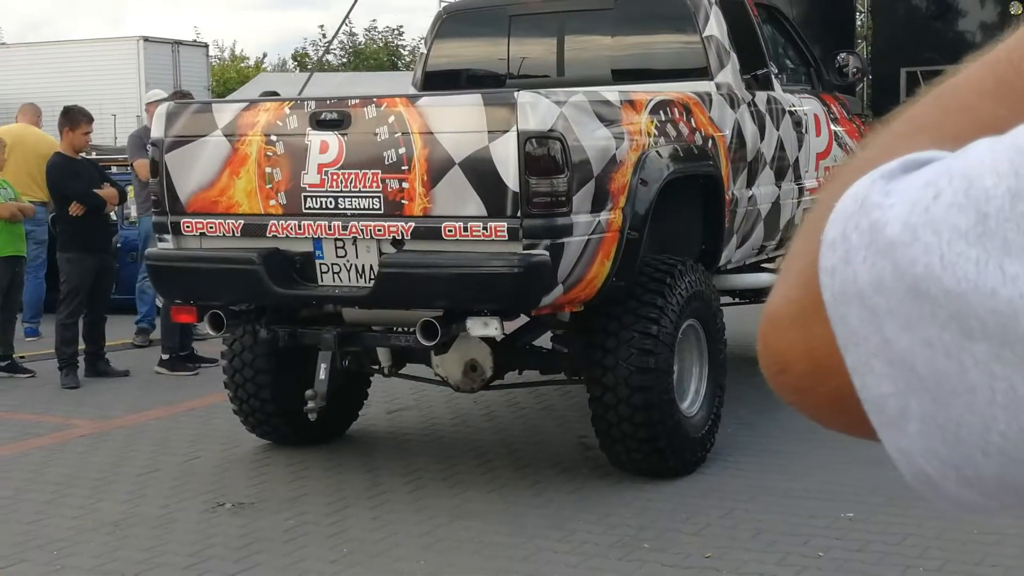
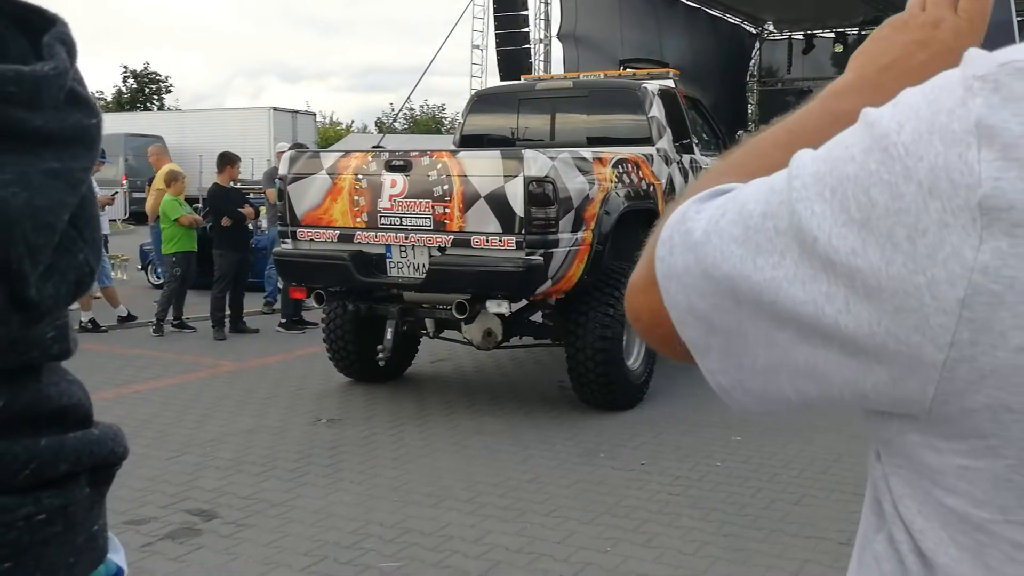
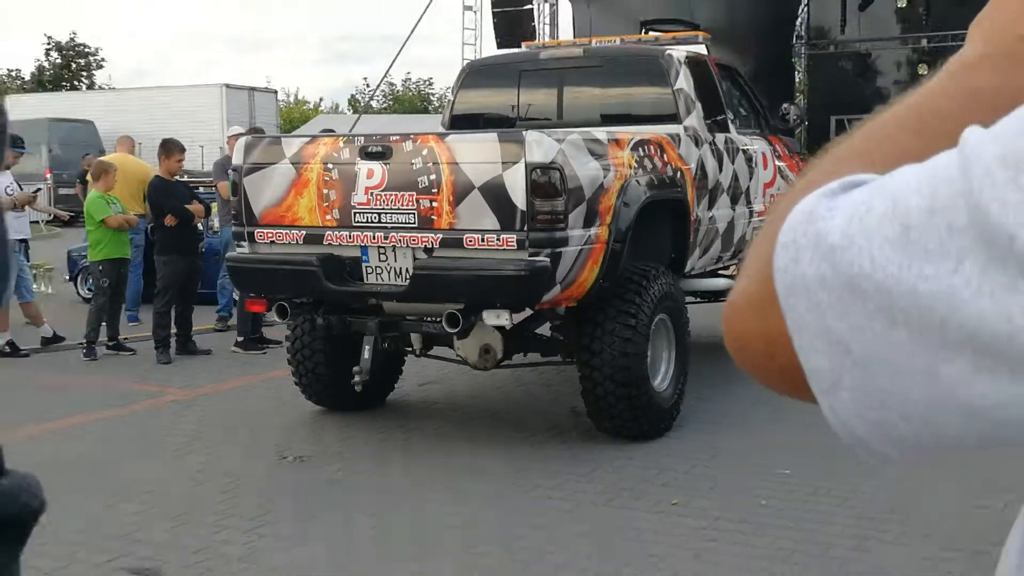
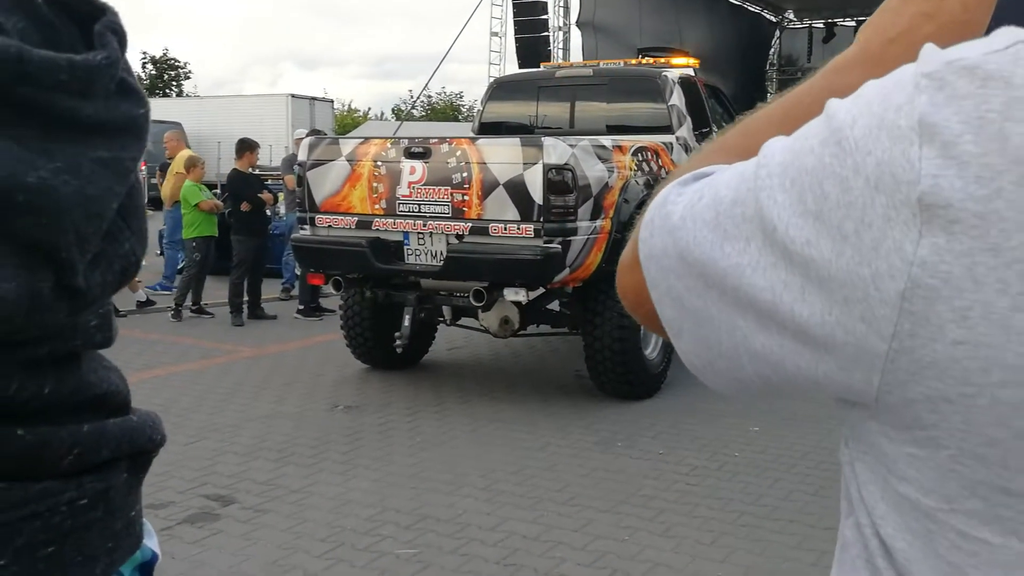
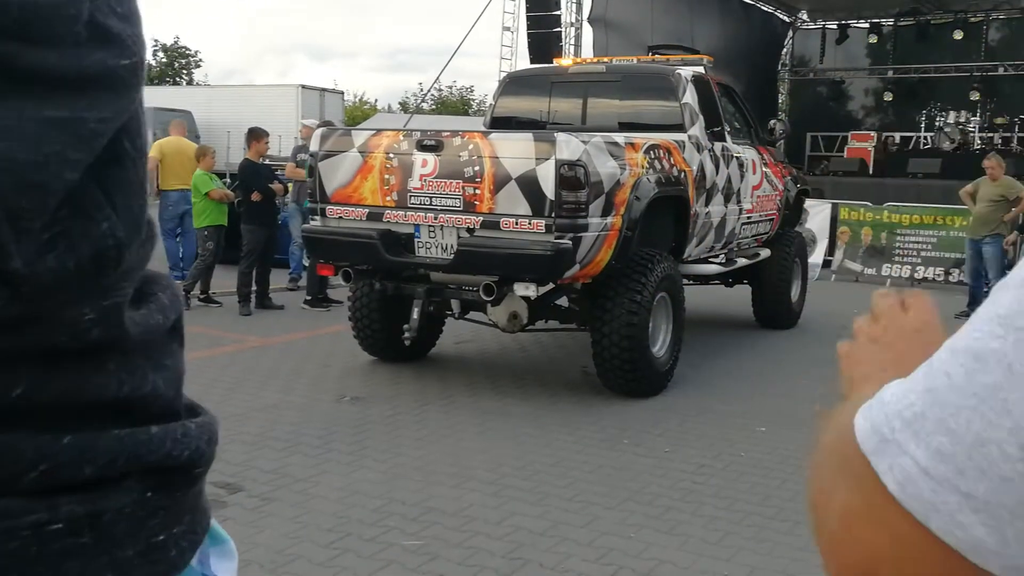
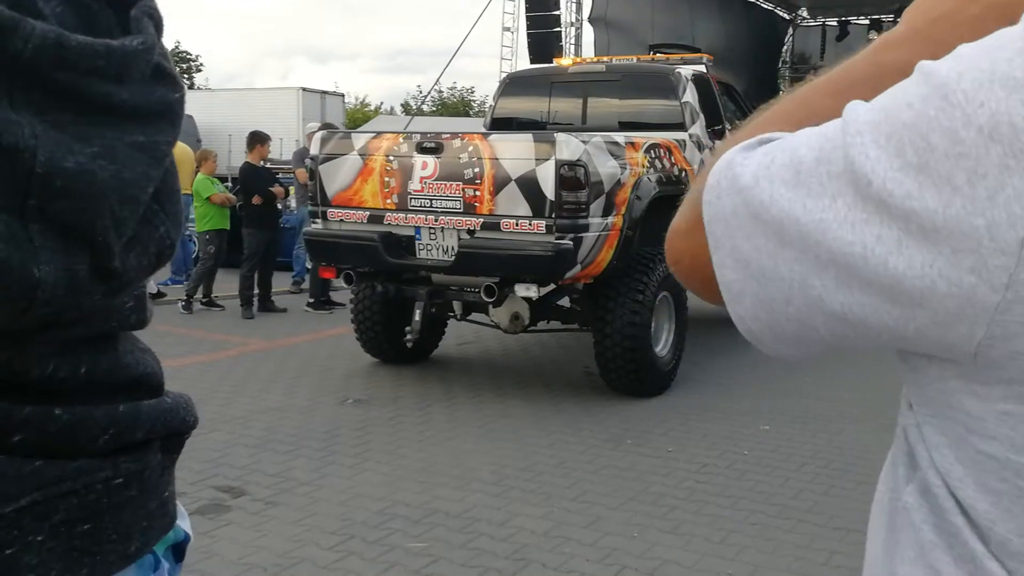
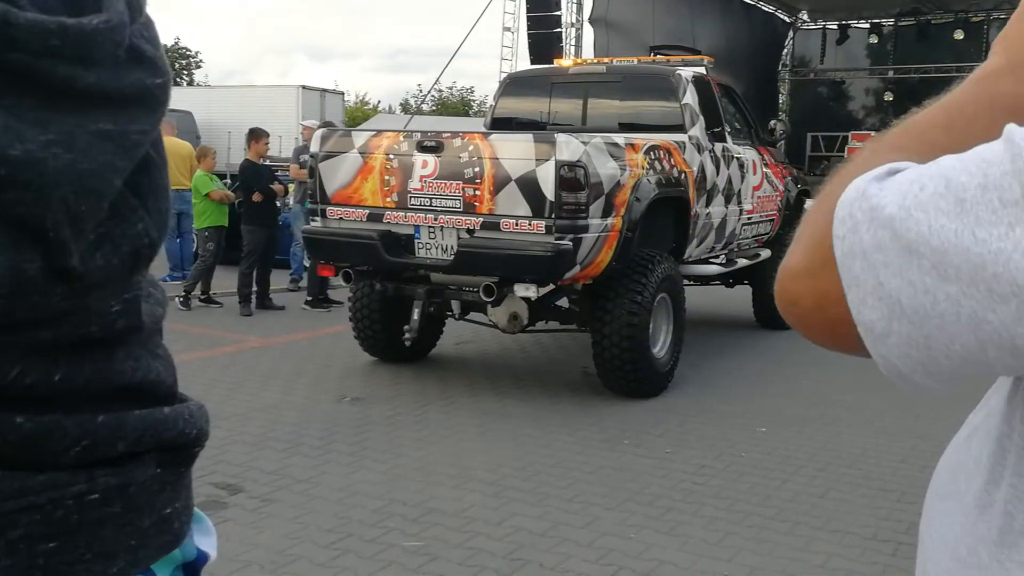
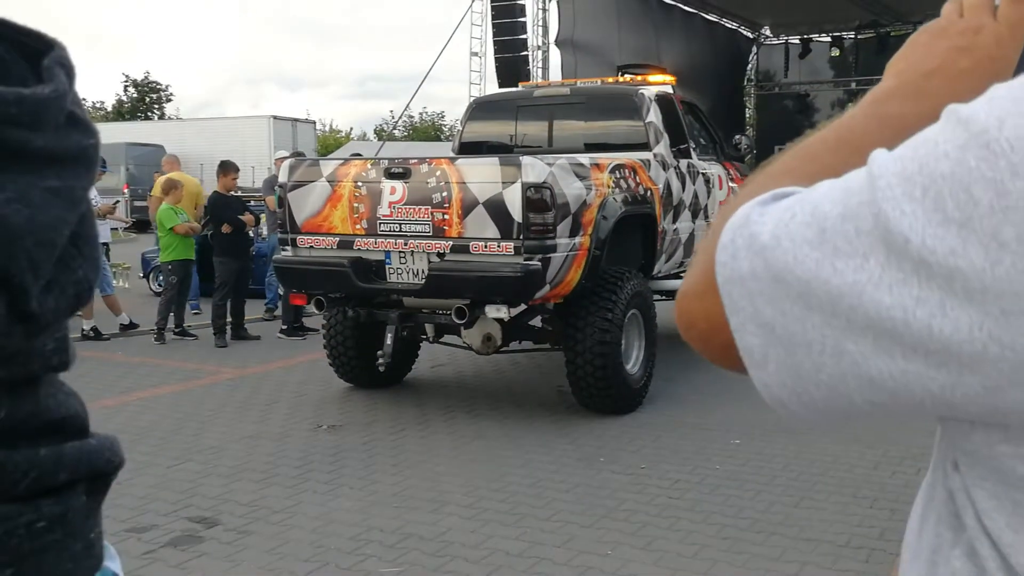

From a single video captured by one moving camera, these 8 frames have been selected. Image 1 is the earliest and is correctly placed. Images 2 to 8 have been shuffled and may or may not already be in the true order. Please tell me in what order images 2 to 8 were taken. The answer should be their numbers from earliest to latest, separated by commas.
3, 8, 2, 4, 6, 7, 5
